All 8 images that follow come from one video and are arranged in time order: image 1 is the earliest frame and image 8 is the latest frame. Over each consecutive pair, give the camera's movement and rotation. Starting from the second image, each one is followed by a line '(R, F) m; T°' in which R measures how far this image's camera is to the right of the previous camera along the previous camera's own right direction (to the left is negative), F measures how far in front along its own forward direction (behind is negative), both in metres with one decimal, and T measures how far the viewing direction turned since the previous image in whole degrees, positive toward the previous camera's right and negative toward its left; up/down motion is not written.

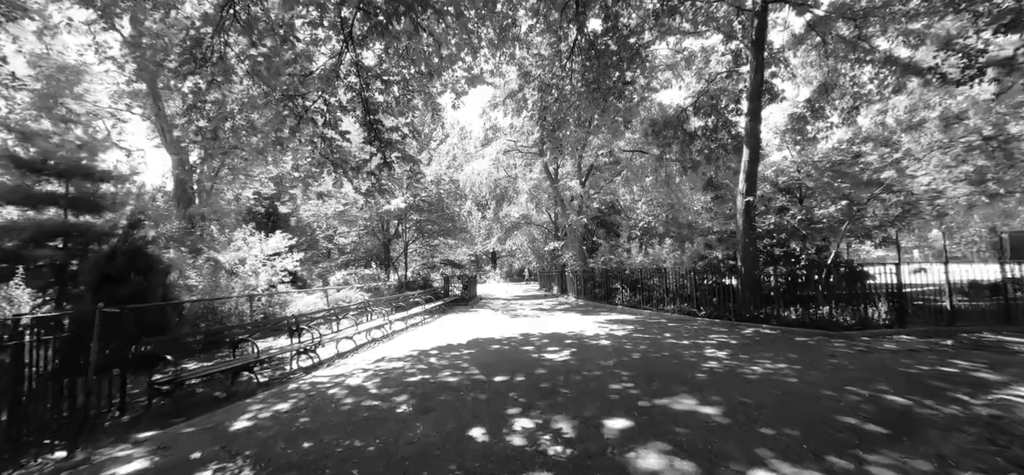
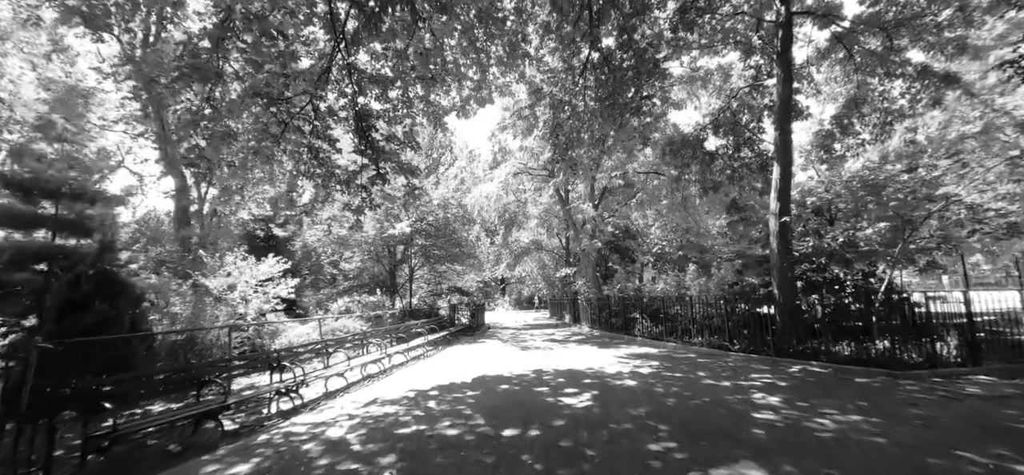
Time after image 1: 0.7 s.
(0.0, +0.8) m; -1°
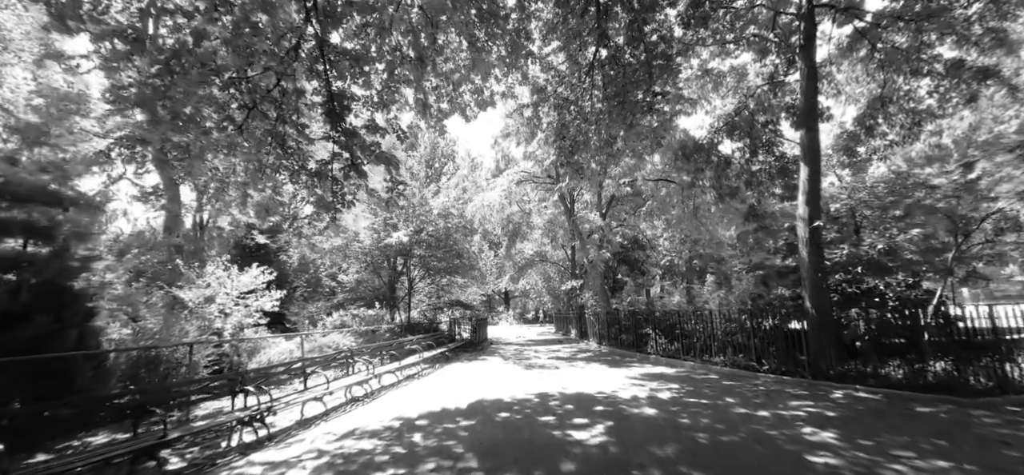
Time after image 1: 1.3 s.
(+0.1, +0.8) m; -1°
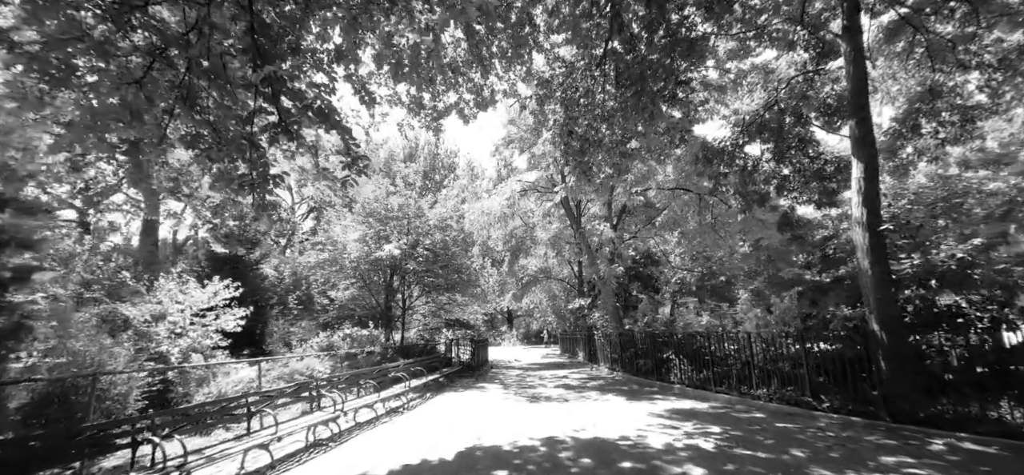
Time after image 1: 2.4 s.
(0.0, +1.3) m; 0°
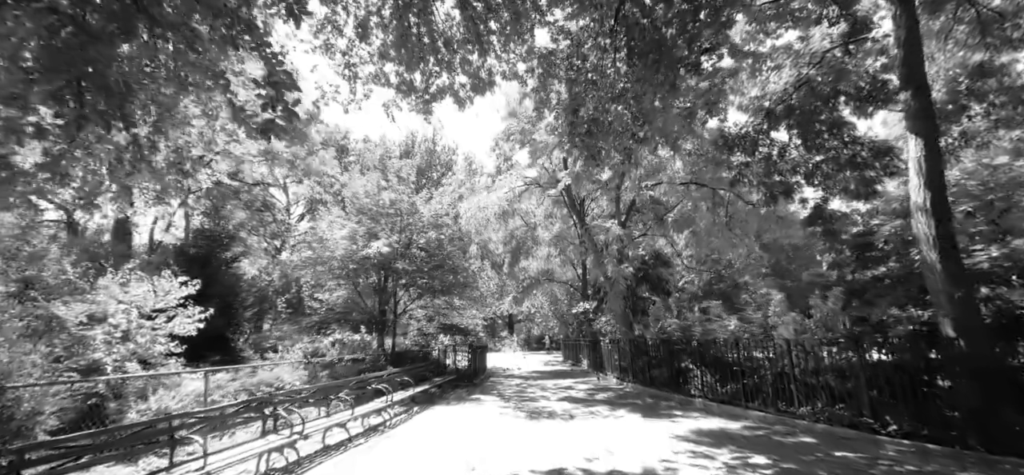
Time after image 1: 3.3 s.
(+0.1, +1.1) m; 0°
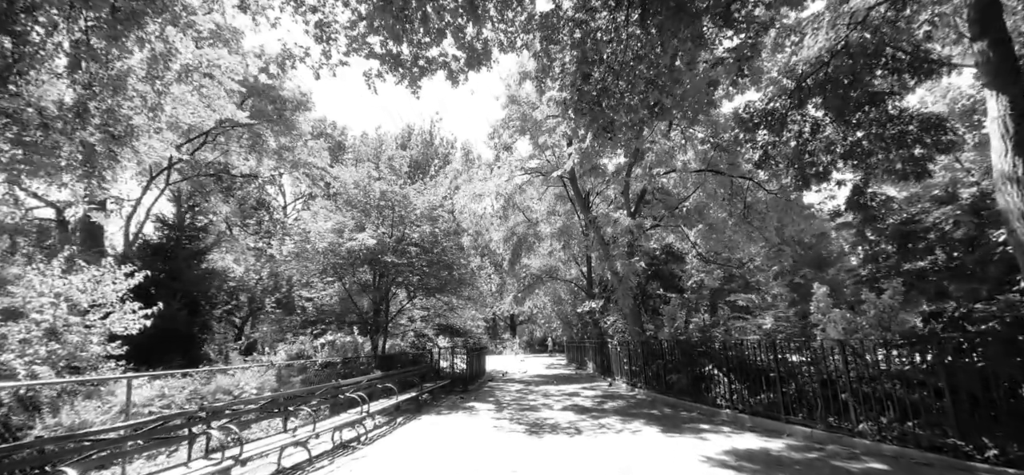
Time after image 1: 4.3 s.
(+0.1, +1.1) m; 0°
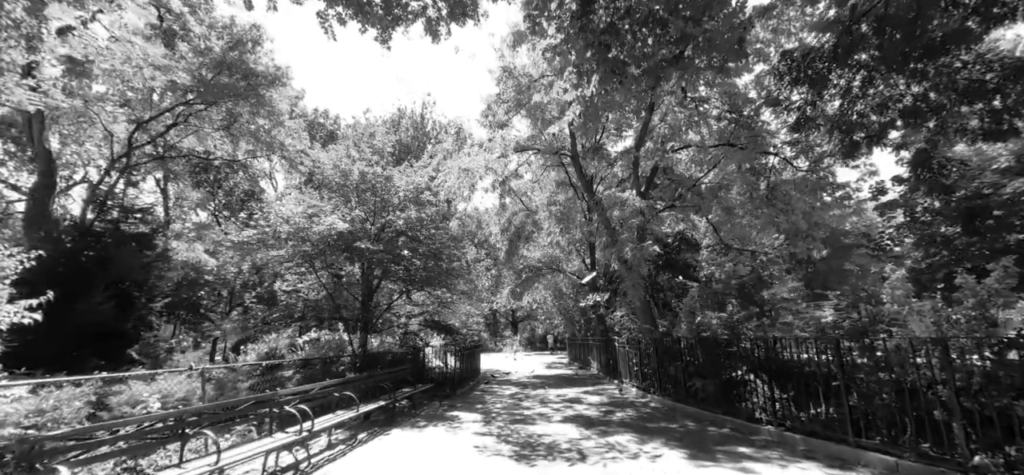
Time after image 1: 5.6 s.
(+0.2, +1.4) m; 0°
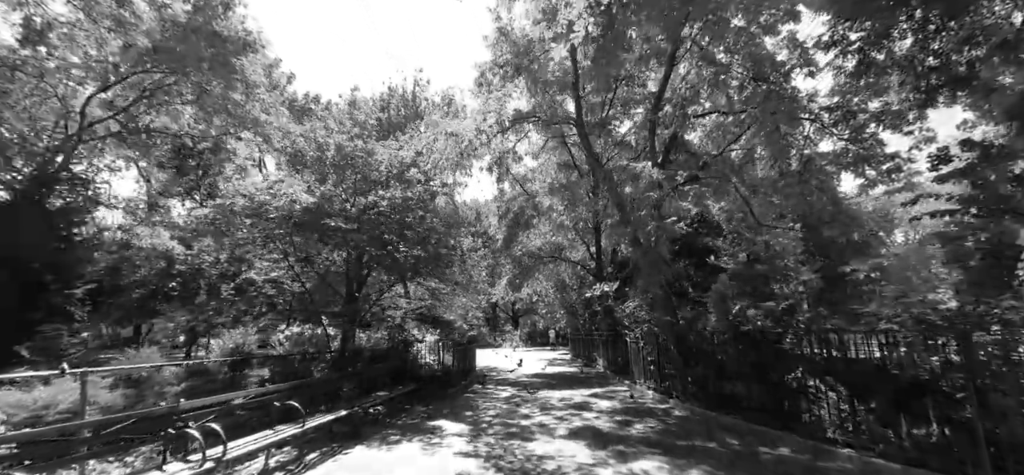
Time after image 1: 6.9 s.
(+0.1, +1.4) m; 0°
